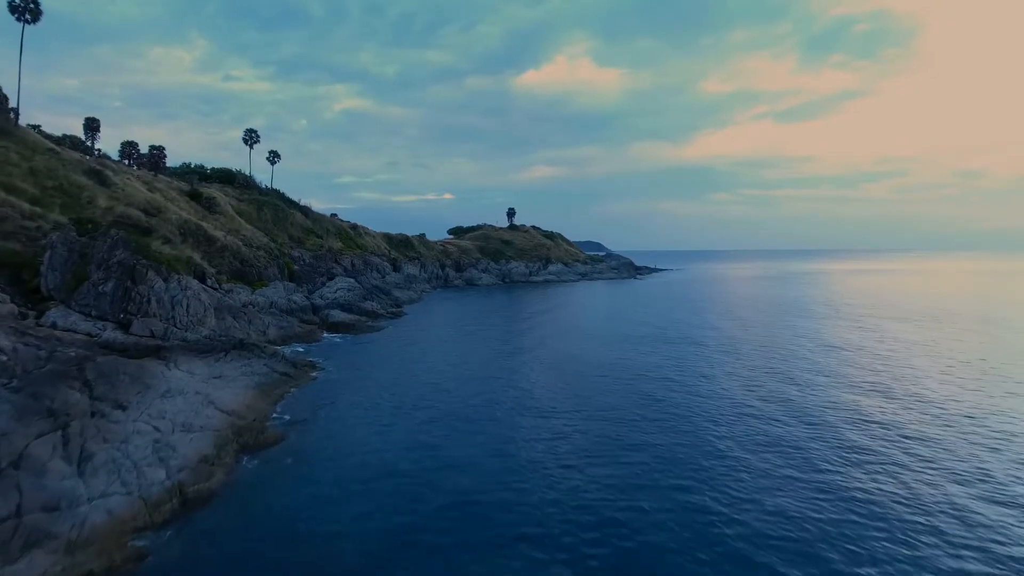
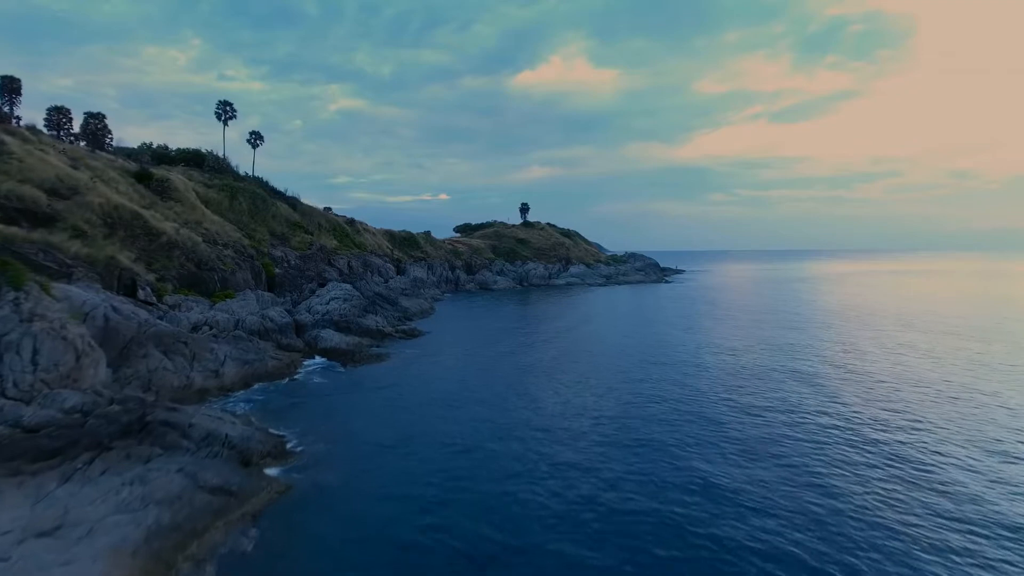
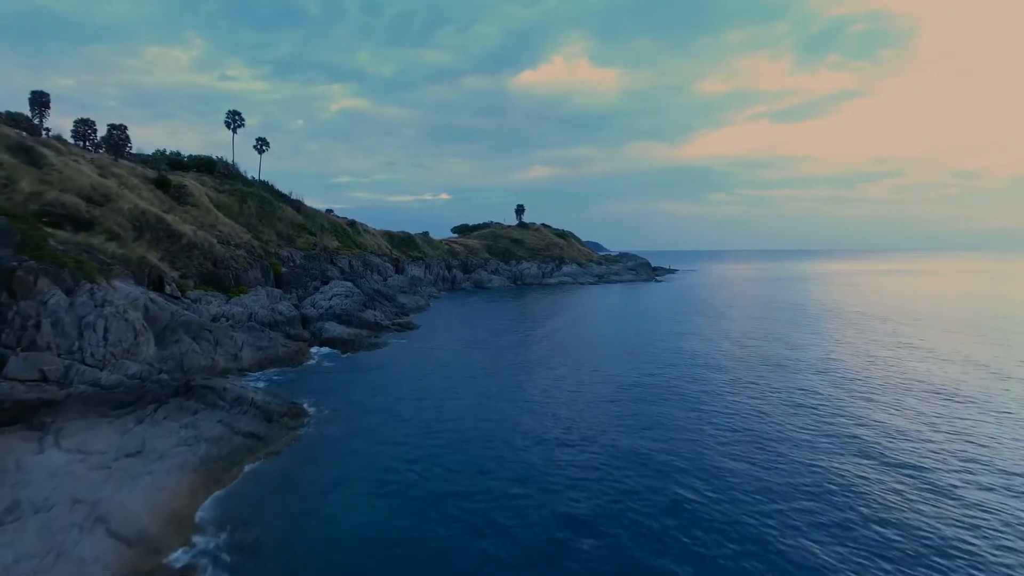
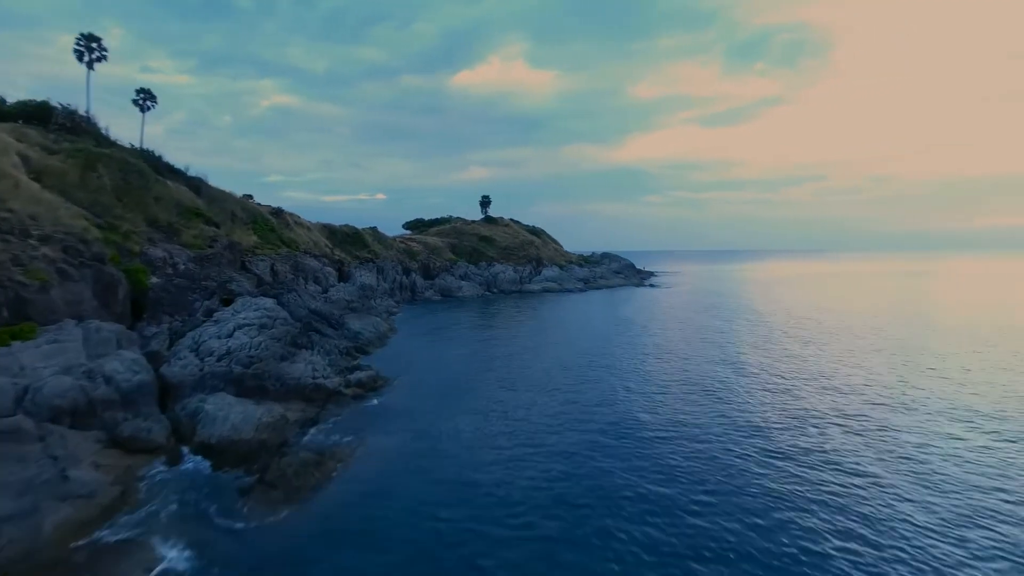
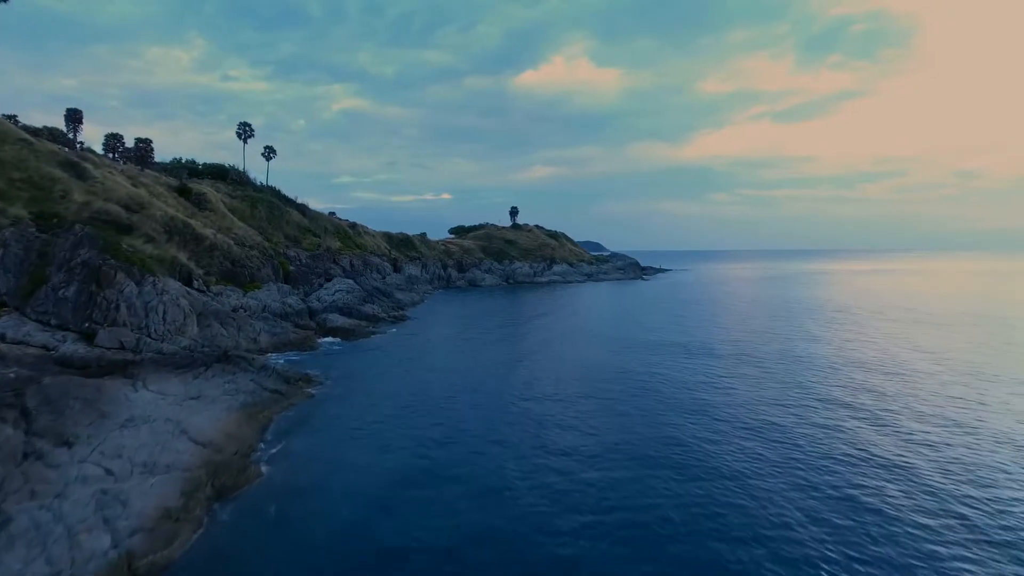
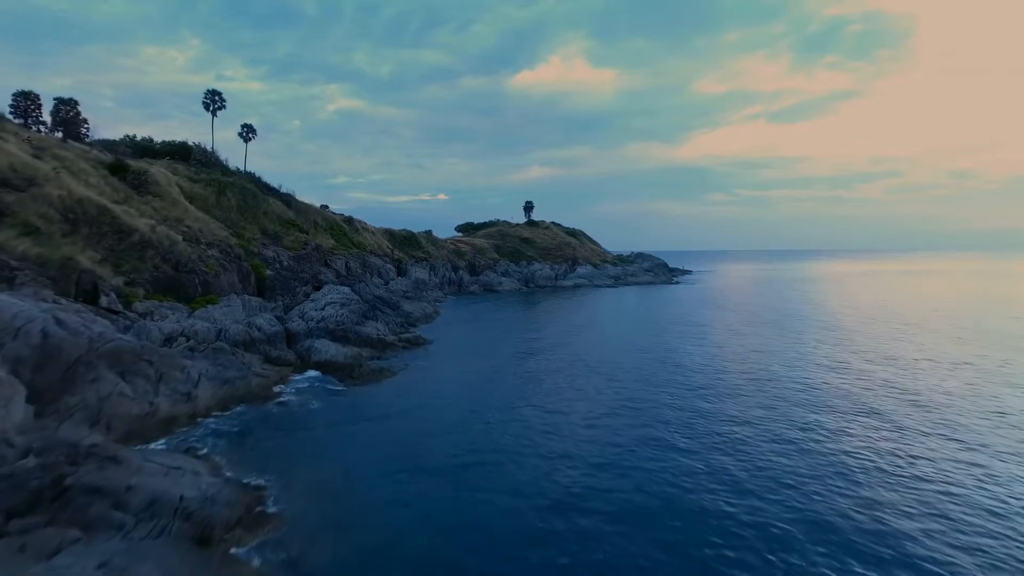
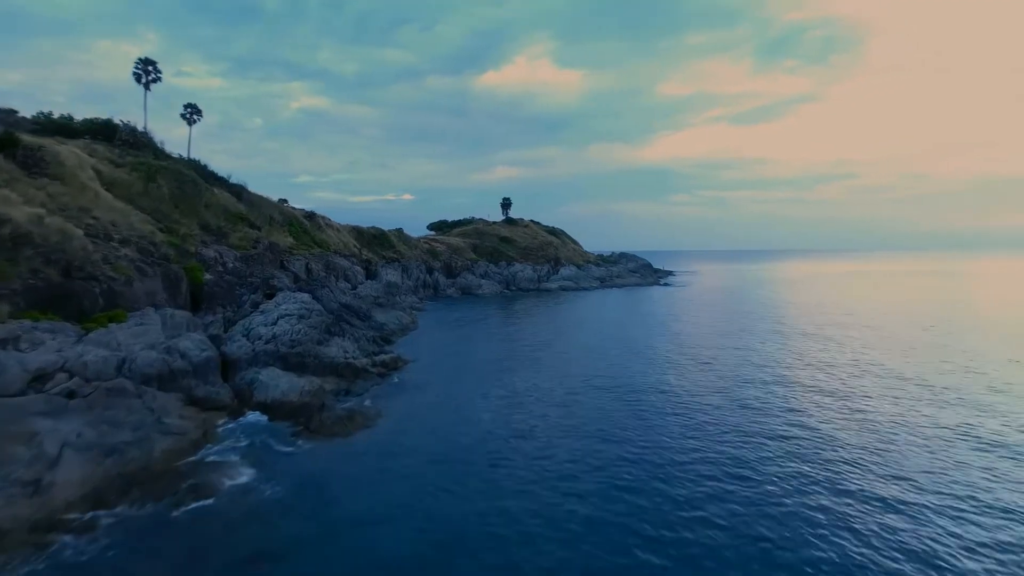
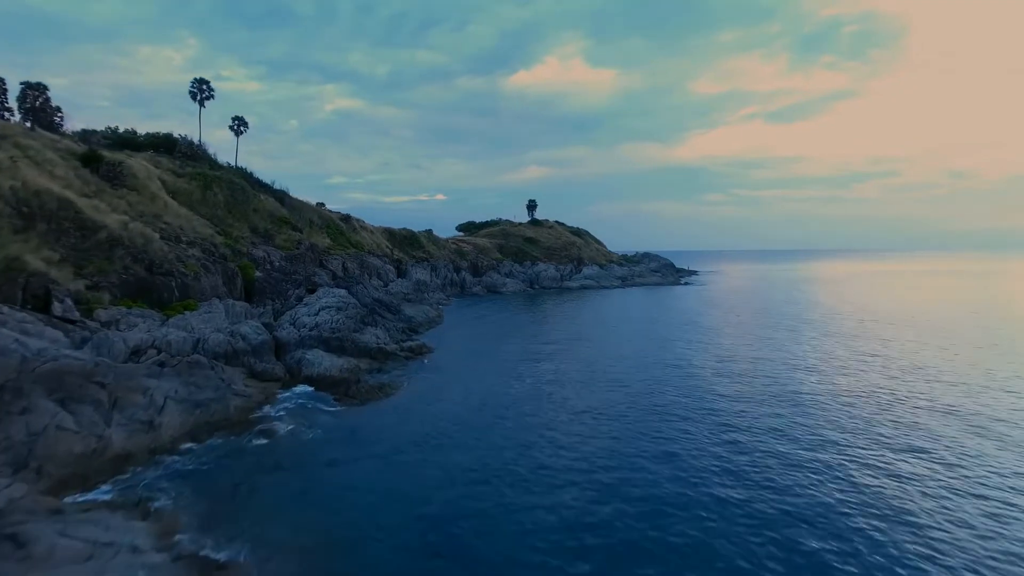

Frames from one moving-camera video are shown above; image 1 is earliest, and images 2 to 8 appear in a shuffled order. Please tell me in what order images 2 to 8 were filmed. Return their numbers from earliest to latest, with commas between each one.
5, 3, 2, 6, 8, 7, 4
